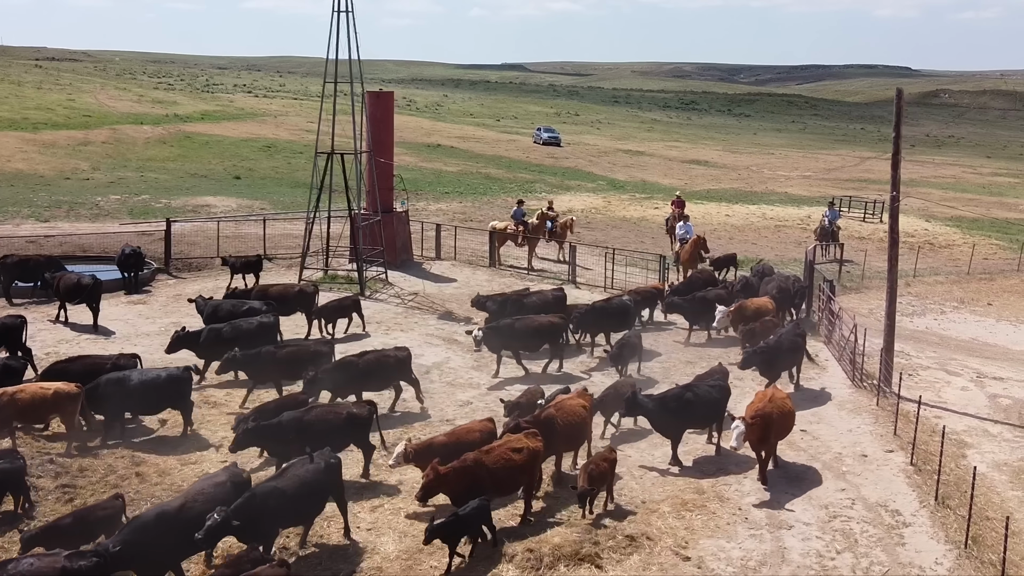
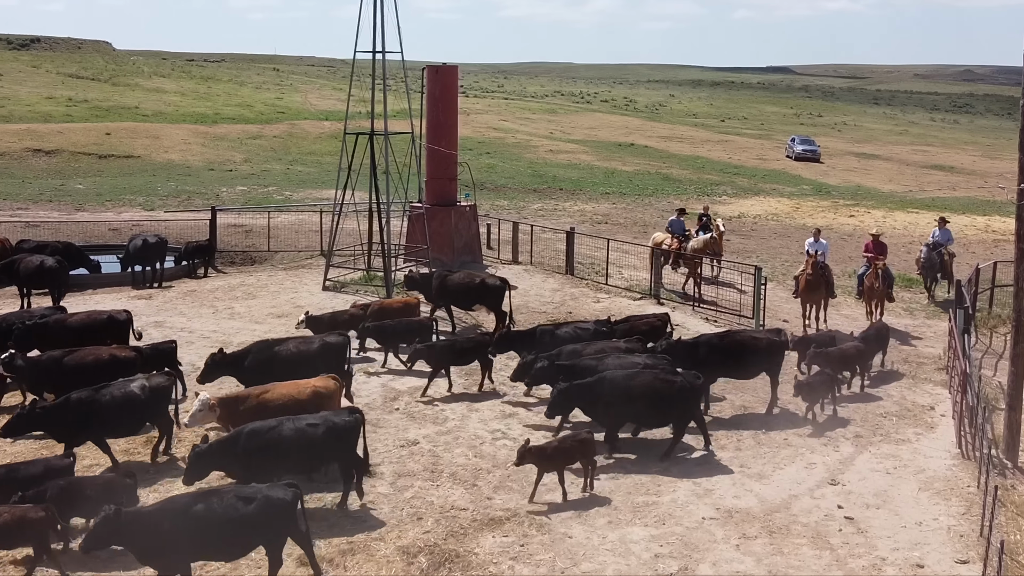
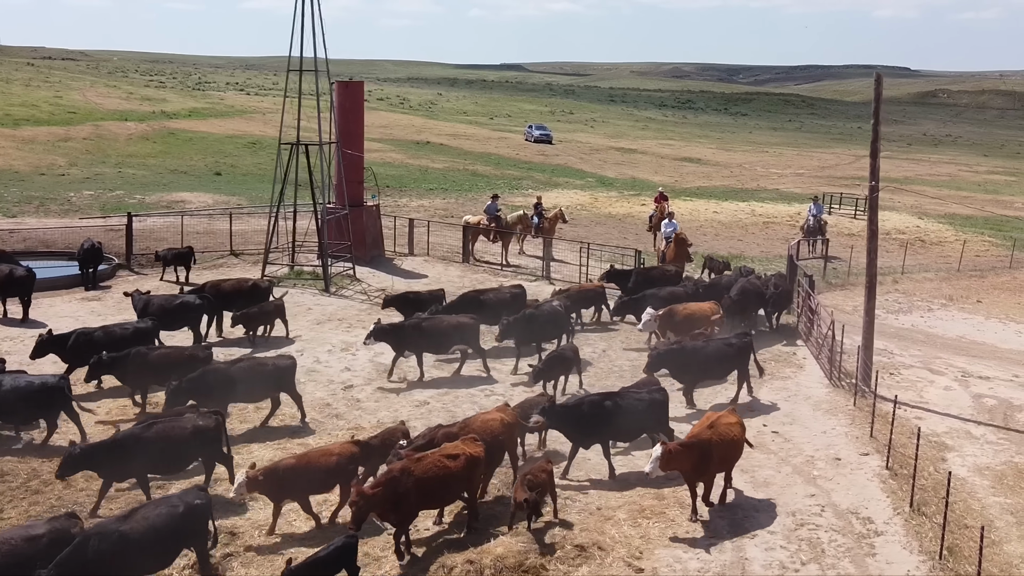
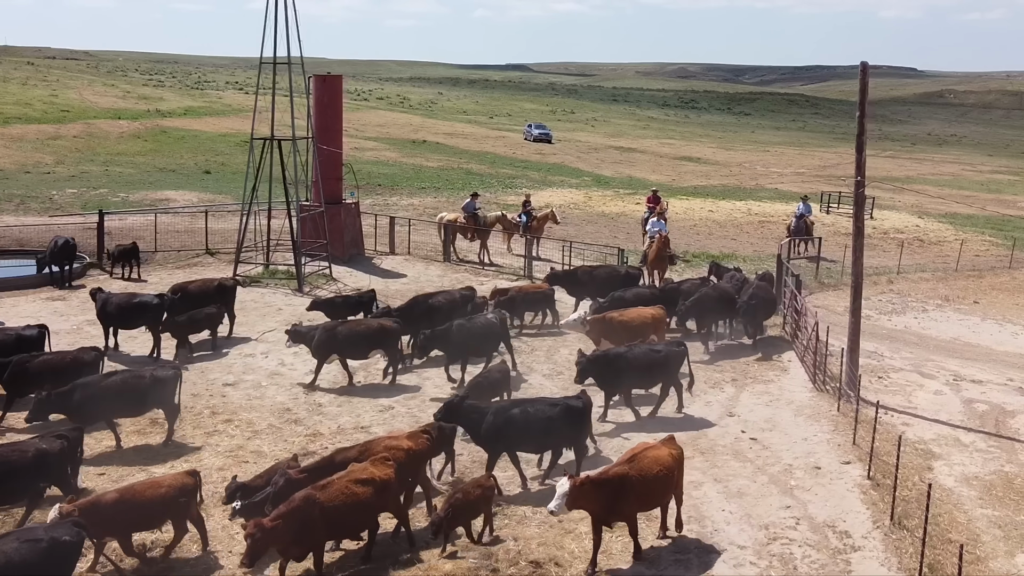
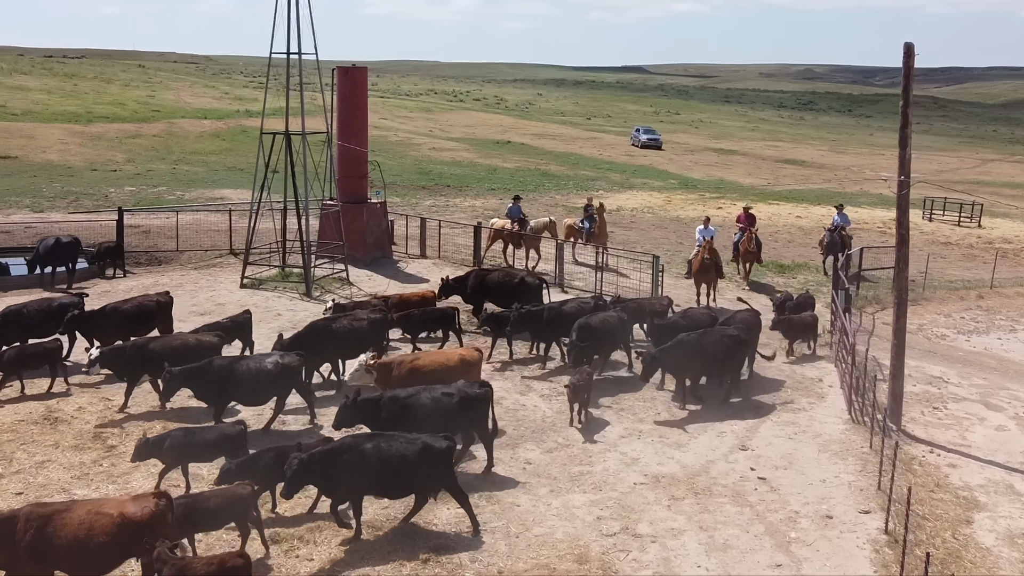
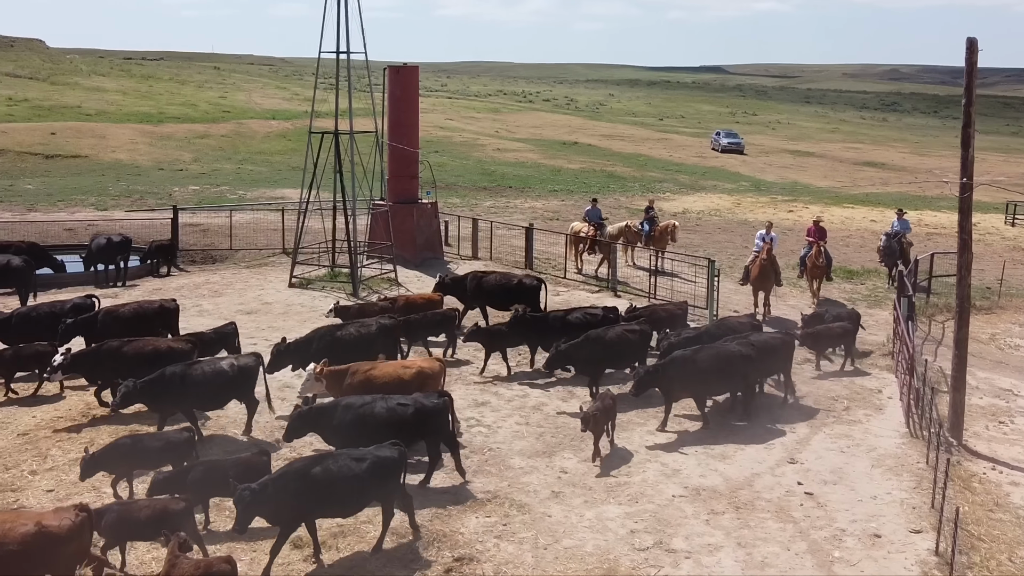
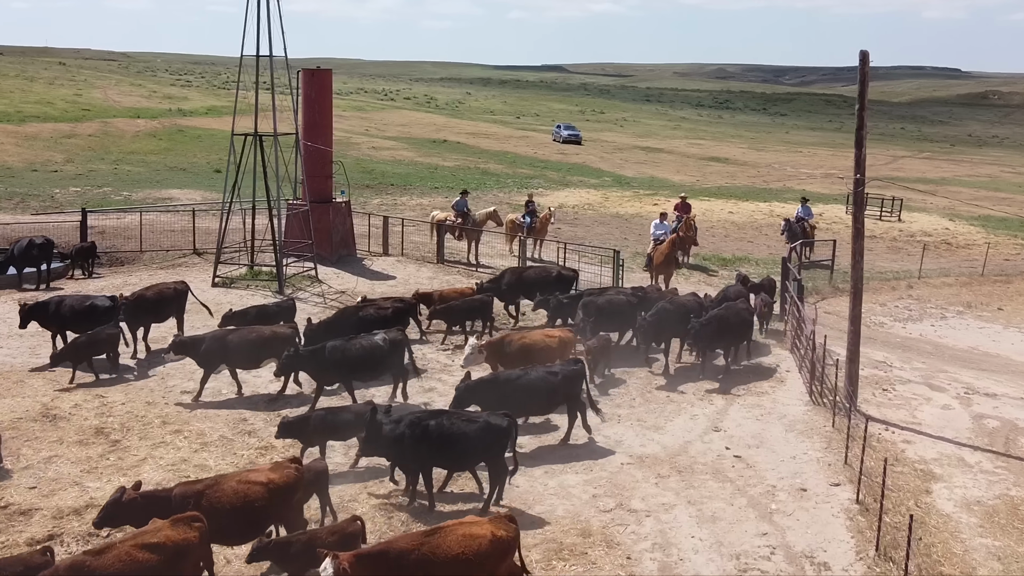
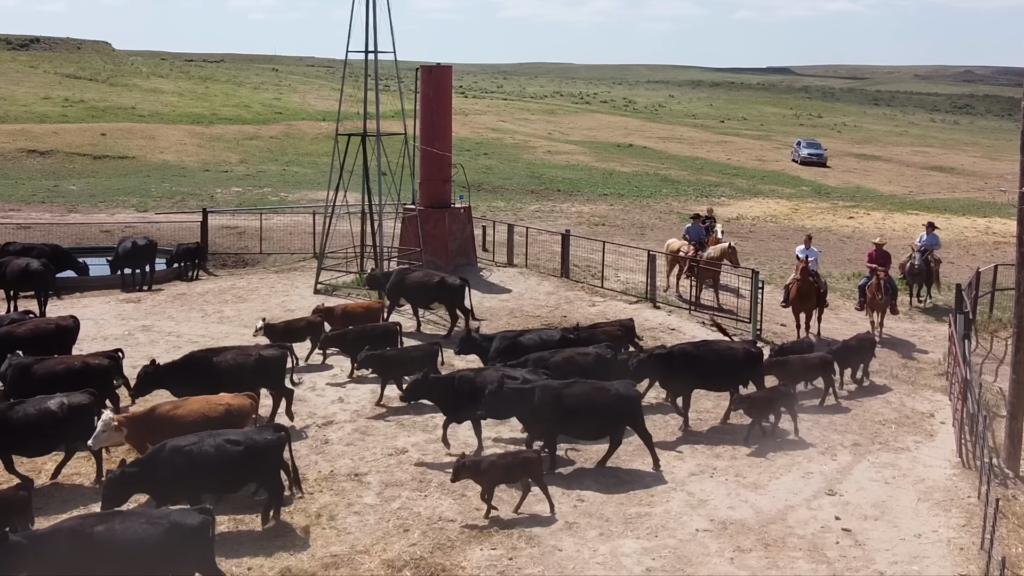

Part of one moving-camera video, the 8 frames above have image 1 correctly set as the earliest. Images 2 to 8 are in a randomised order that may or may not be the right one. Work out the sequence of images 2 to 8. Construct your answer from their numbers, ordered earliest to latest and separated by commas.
3, 4, 7, 5, 6, 2, 8
